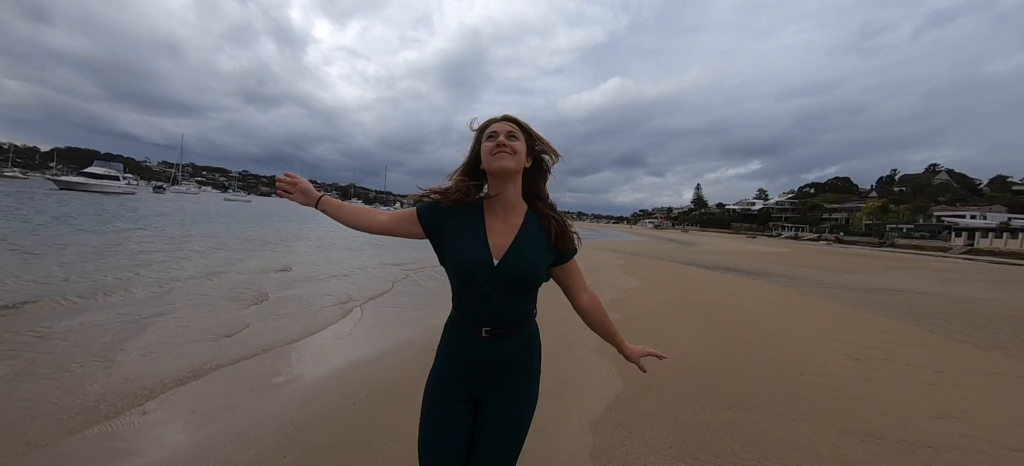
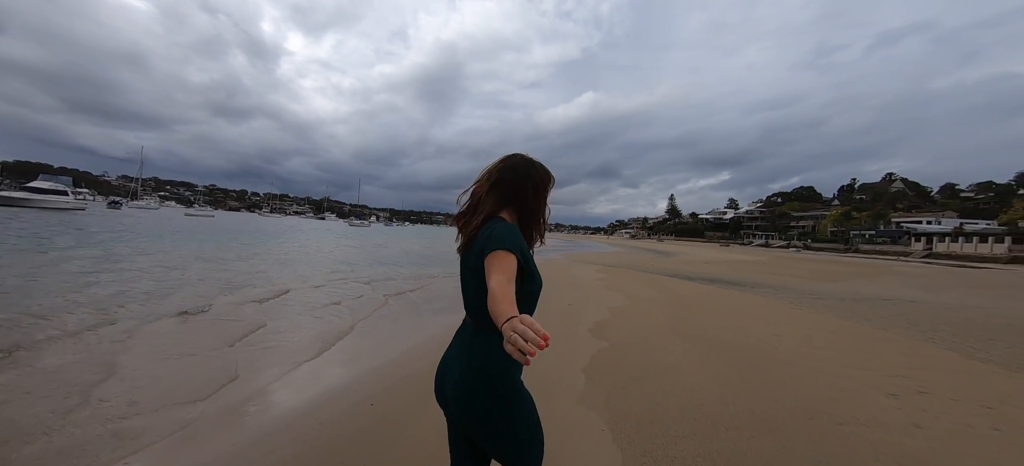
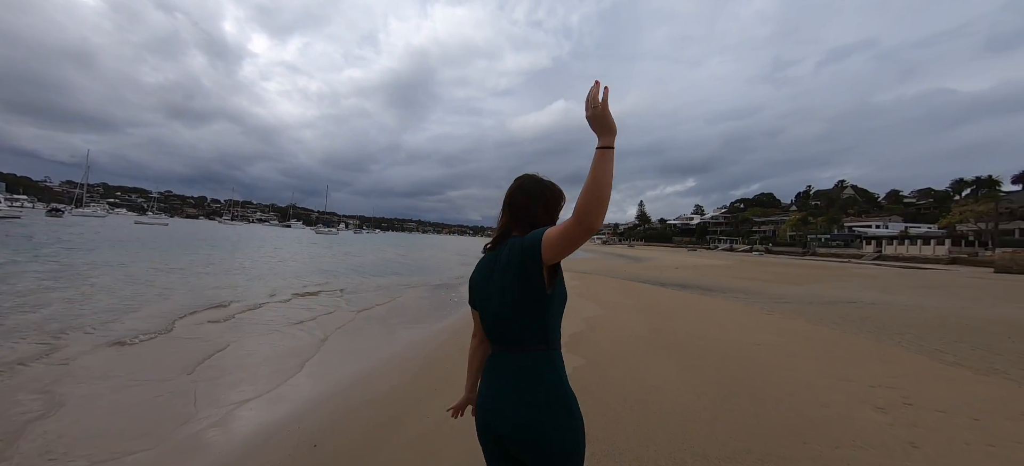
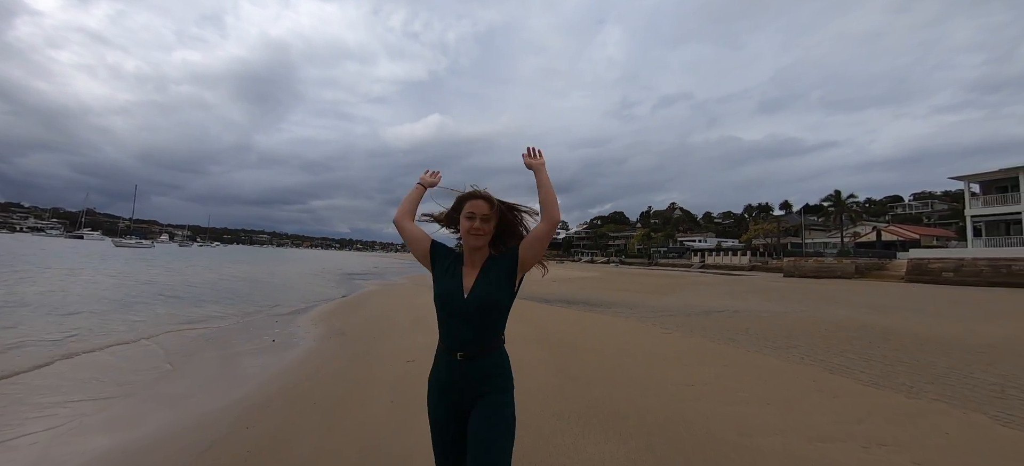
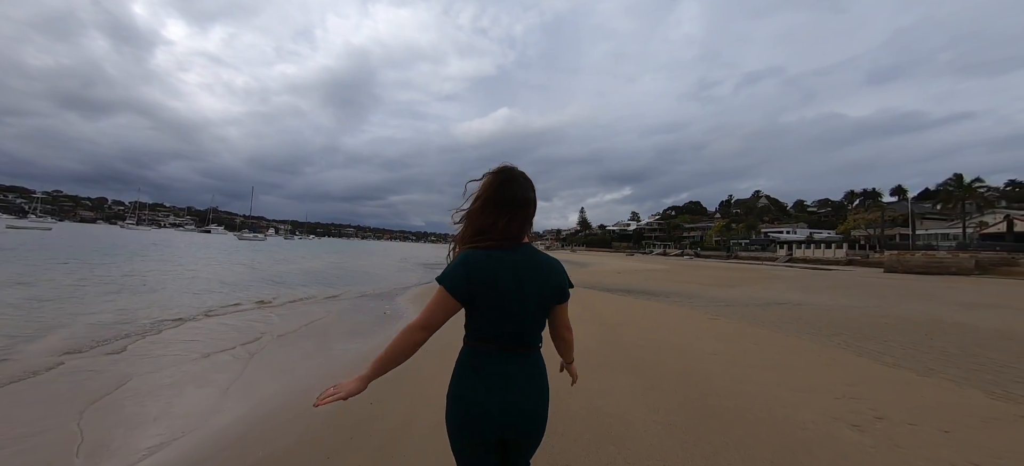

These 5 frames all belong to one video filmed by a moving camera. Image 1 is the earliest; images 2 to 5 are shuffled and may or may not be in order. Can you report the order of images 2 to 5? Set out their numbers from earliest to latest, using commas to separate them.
2, 3, 5, 4
